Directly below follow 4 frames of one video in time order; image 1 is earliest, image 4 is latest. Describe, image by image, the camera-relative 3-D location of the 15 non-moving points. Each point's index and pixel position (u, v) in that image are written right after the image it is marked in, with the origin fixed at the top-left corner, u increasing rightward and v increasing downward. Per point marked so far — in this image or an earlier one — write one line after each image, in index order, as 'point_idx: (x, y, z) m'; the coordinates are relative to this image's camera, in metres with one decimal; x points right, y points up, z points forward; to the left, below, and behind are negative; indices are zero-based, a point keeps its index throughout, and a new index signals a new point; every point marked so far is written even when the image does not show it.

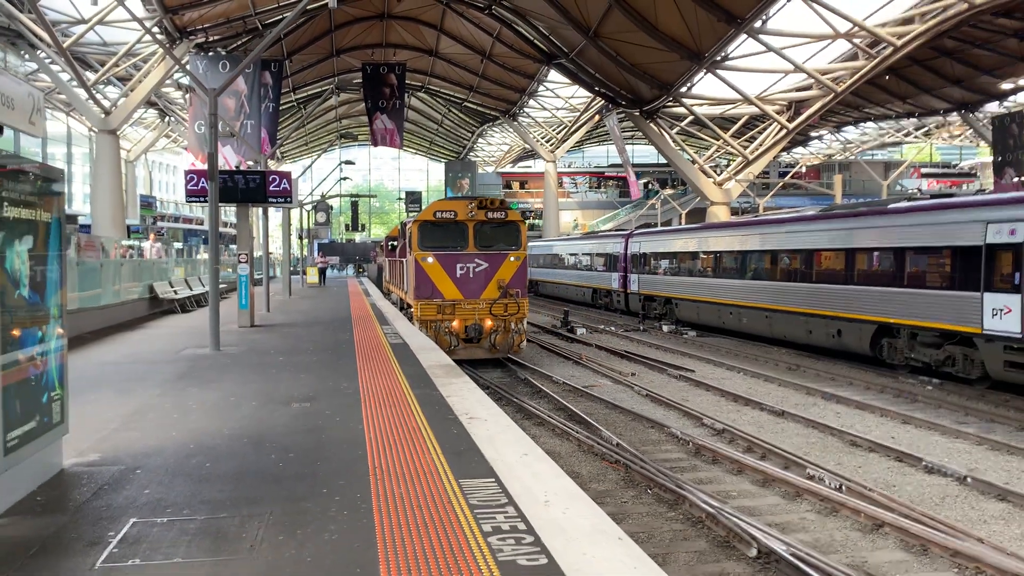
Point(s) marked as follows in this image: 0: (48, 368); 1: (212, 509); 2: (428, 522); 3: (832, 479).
0: (-3.1, -0.5, +4.9) m
1: (-1.9, -1.4, +4.5) m
2: (-0.5, -1.4, +4.3) m
3: (+3.7, -2.2, +8.3) m
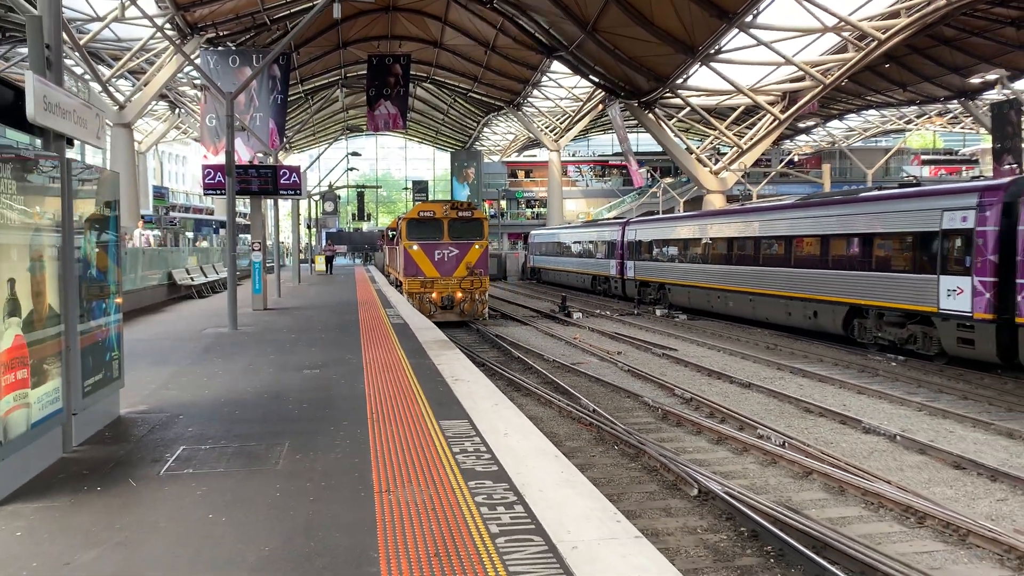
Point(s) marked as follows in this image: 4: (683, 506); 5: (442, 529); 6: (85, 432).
0: (-3.4, -0.4, +6.1) m
1: (-2.1, -1.2, +5.7) m
2: (-0.8, -1.2, +5.4) m
3: (+3.5, -2.0, +9.4) m
4: (+1.7, -2.2, +7.3) m
5: (-0.4, -1.3, +3.9) m
6: (-3.4, -1.1, +5.7) m
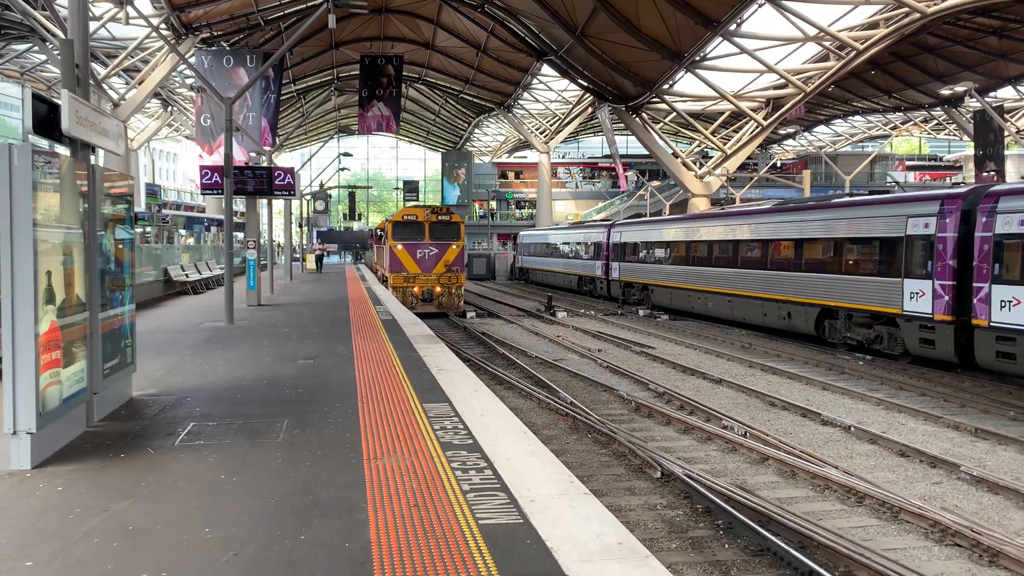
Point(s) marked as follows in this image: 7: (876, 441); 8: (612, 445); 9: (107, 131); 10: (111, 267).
0: (-3.6, -0.3, +6.7) m
1: (-2.3, -1.1, +6.3) m
2: (-1.0, -1.2, +6.1) m
3: (+3.2, -2.0, +10.1) m
4: (+1.5, -2.2, +8.0) m
5: (-0.6, -1.3, +4.5) m
6: (-3.6, -1.1, +6.3) m
7: (+4.9, -2.1, +9.6) m
8: (+1.3, -2.1, +9.3) m
9: (-3.6, +1.4, +6.3) m
10: (-3.6, +0.2, +6.3) m
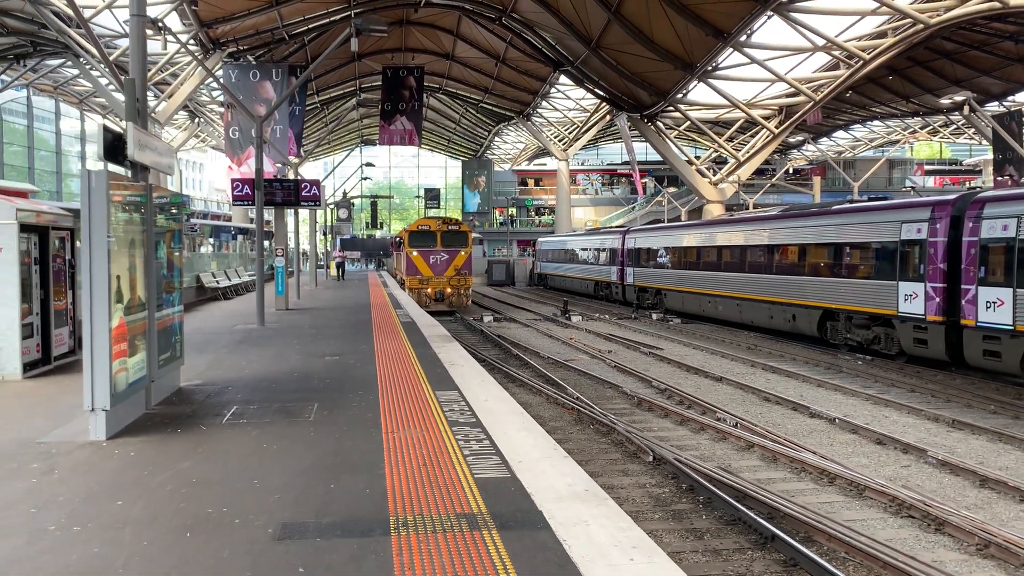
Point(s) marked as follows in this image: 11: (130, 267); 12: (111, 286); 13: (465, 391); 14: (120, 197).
0: (-3.6, -0.3, +7.7) m
1: (-2.3, -1.2, +7.2) m
2: (-1.0, -1.2, +7.0) m
3: (+3.3, -2.0, +10.9) m
4: (+1.6, -2.2, +8.8) m
5: (-0.6, -1.3, +5.4) m
6: (-3.6, -1.1, +7.3) m
7: (+5.0, -2.1, +10.3) m
8: (+1.4, -2.1, +10.2) m
9: (-3.6, +1.4, +7.3) m
10: (-3.6, +0.2, +7.3) m
11: (-3.4, +0.2, +6.5) m
12: (-3.4, 0.0, +6.1) m
13: (-0.5, -1.1, +7.7) m
14: (-3.4, +0.8, +6.4) m
